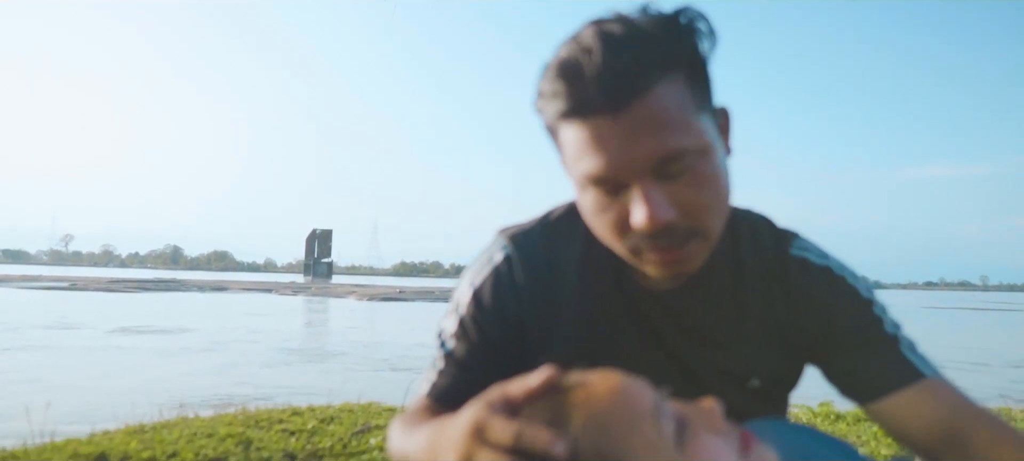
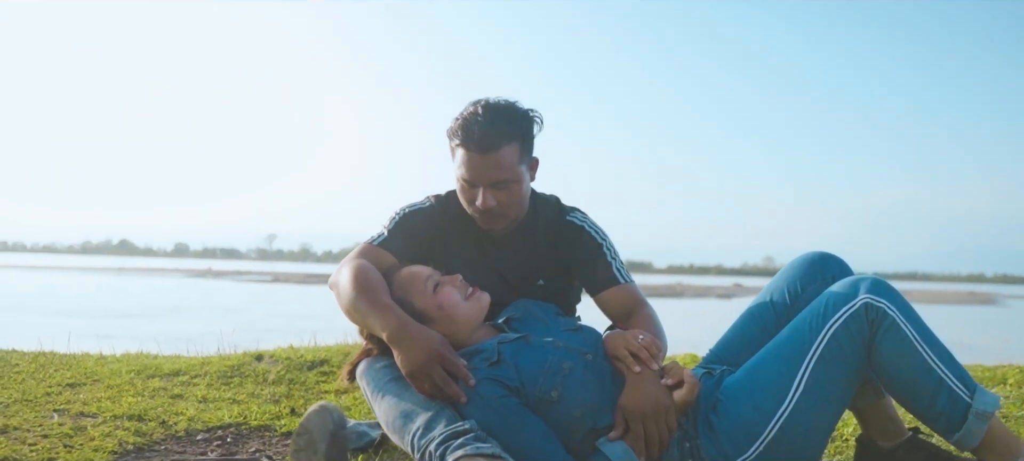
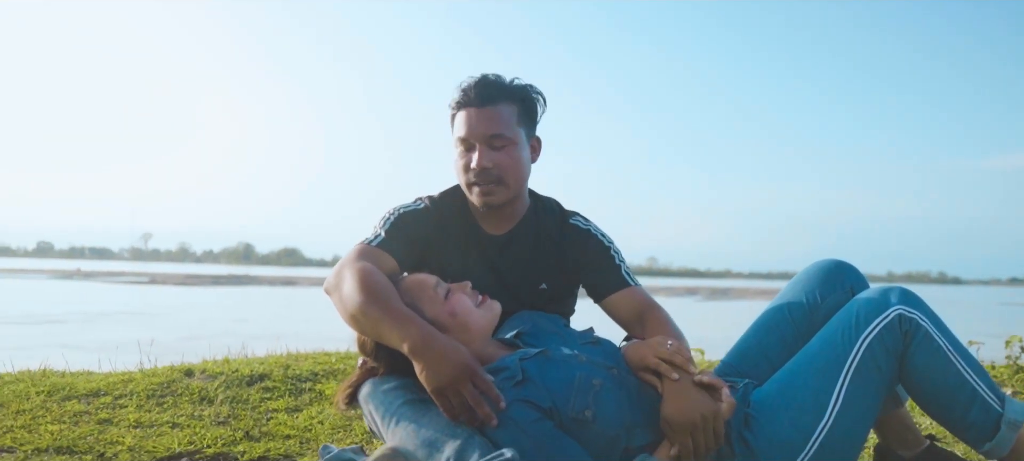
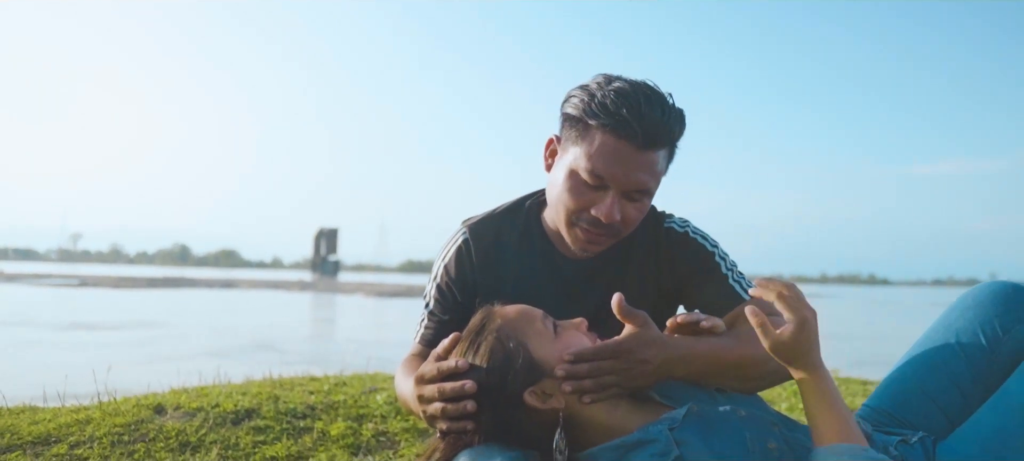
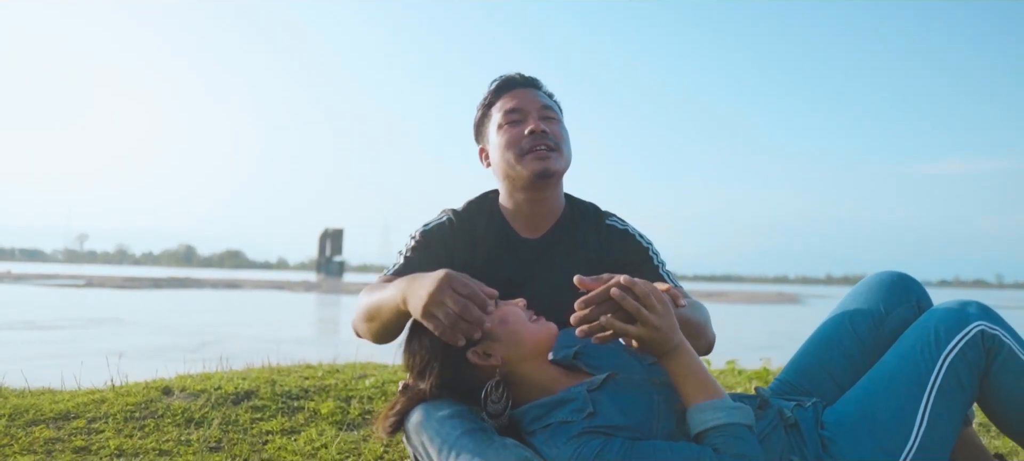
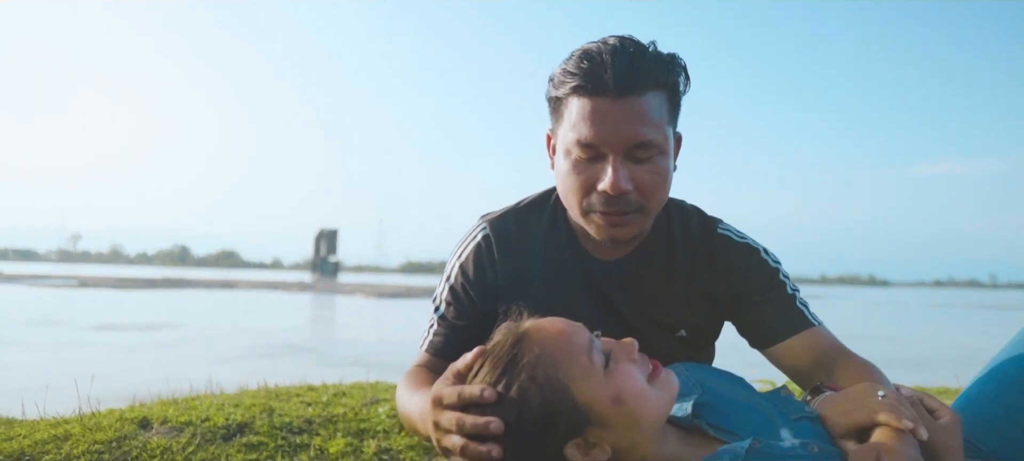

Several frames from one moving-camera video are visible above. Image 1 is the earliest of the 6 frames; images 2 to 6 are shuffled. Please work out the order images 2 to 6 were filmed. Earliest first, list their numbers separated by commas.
6, 4, 5, 3, 2
